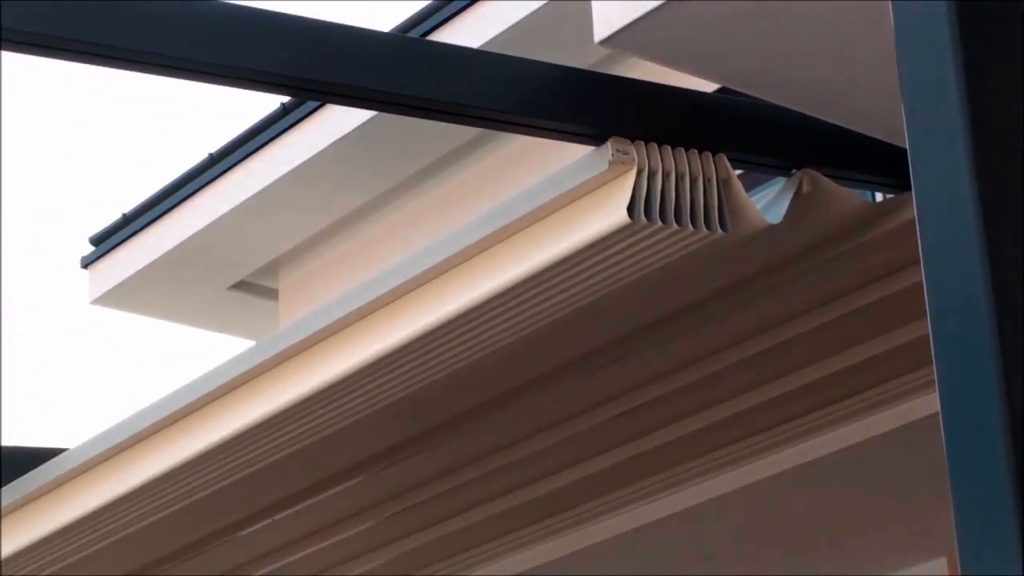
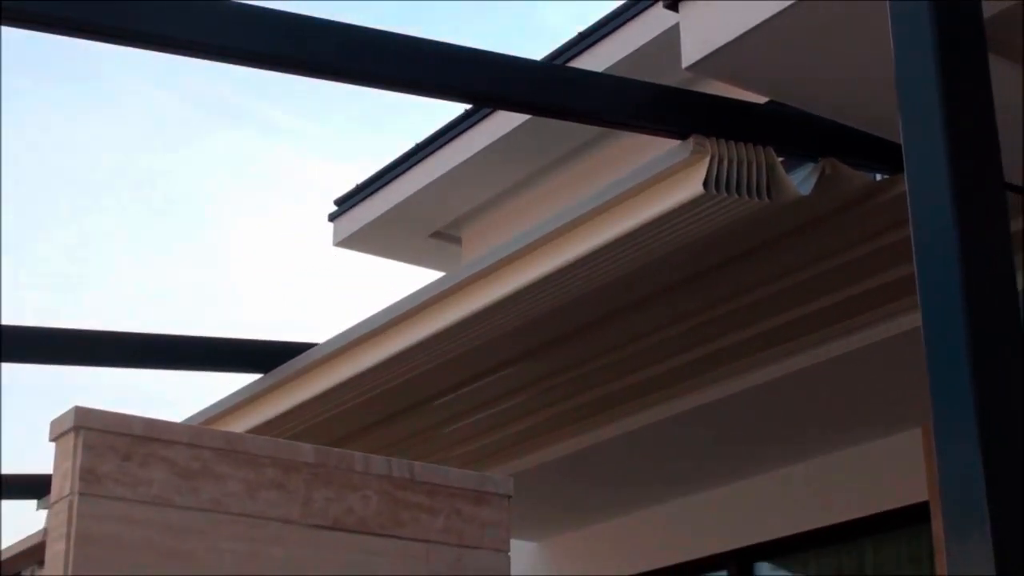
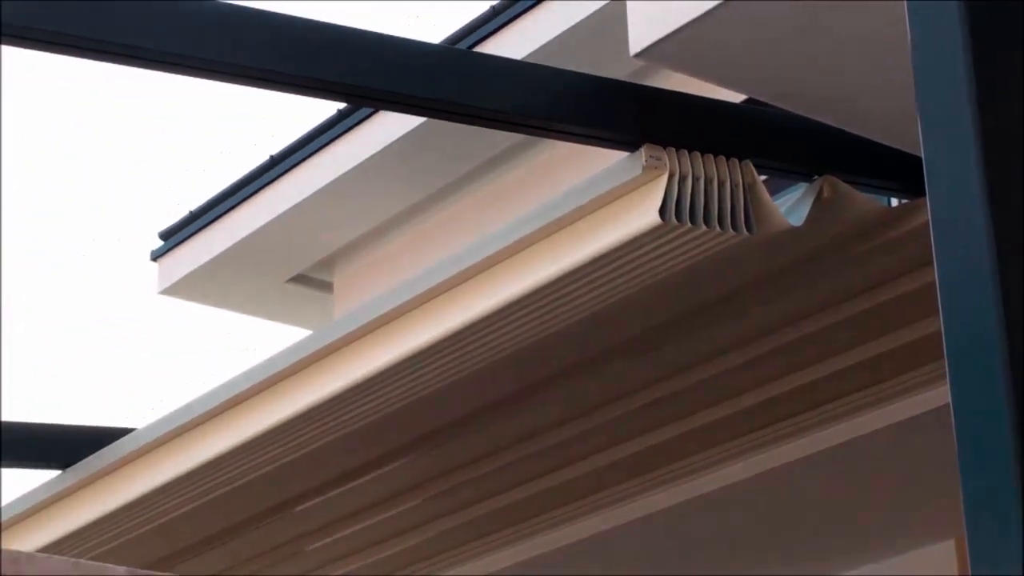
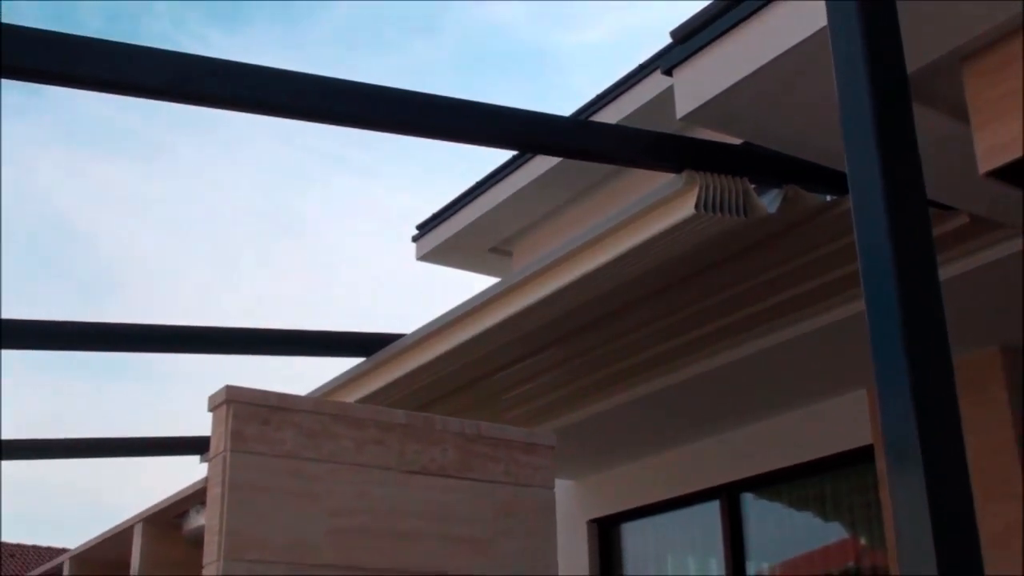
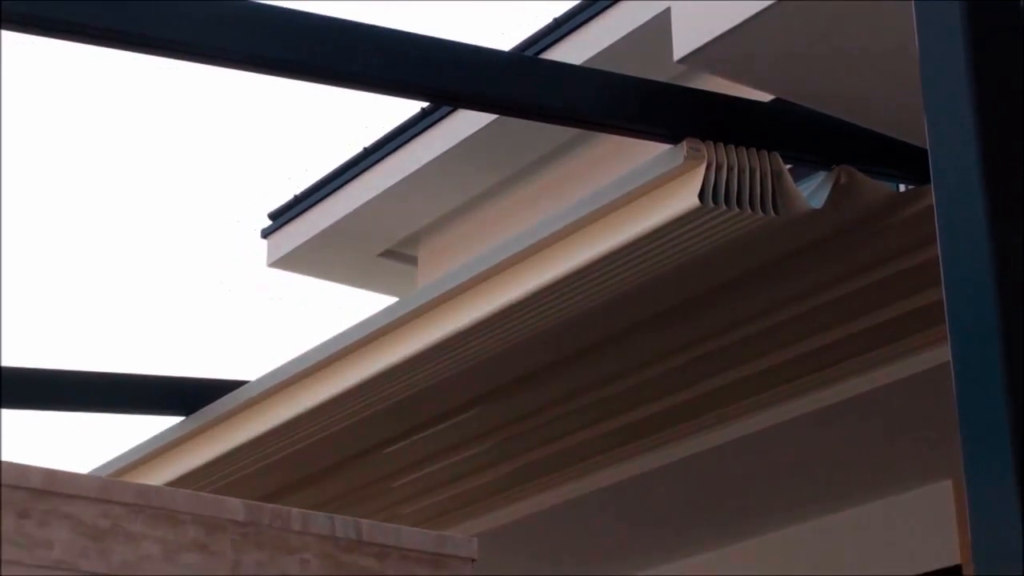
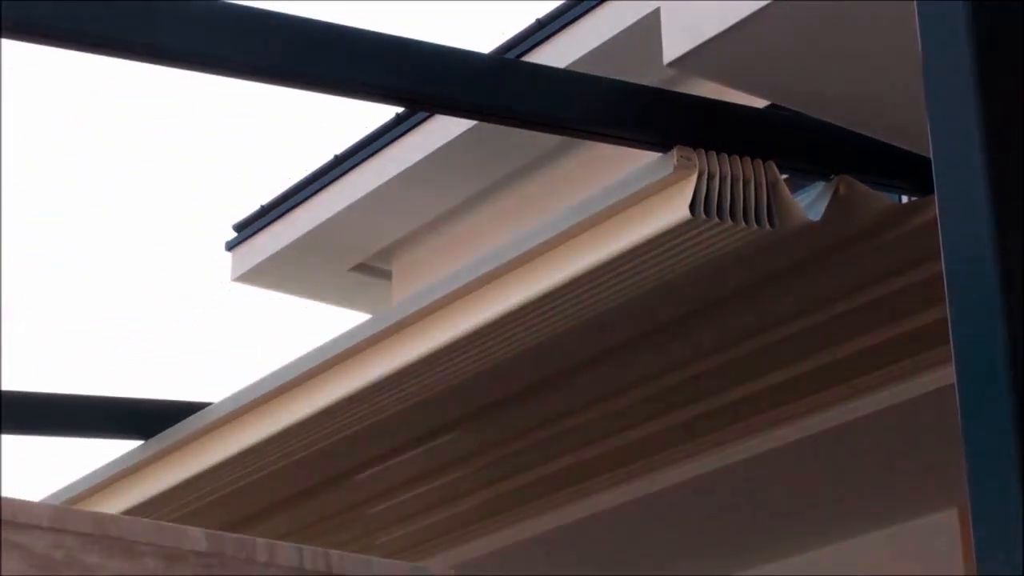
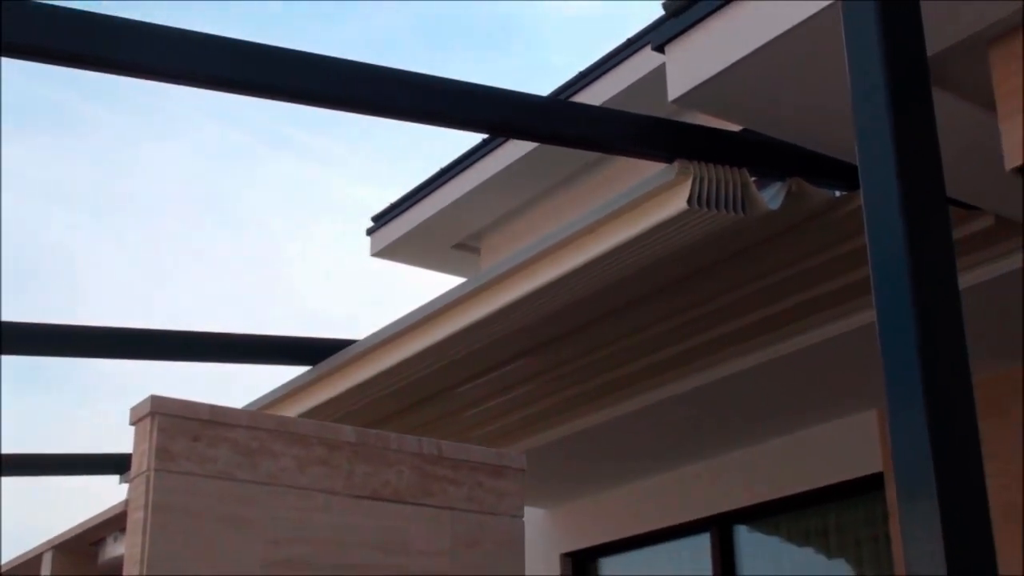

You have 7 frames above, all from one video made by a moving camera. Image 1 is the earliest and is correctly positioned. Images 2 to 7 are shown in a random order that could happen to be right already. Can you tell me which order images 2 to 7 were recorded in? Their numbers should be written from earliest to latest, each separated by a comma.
3, 6, 5, 2, 7, 4
